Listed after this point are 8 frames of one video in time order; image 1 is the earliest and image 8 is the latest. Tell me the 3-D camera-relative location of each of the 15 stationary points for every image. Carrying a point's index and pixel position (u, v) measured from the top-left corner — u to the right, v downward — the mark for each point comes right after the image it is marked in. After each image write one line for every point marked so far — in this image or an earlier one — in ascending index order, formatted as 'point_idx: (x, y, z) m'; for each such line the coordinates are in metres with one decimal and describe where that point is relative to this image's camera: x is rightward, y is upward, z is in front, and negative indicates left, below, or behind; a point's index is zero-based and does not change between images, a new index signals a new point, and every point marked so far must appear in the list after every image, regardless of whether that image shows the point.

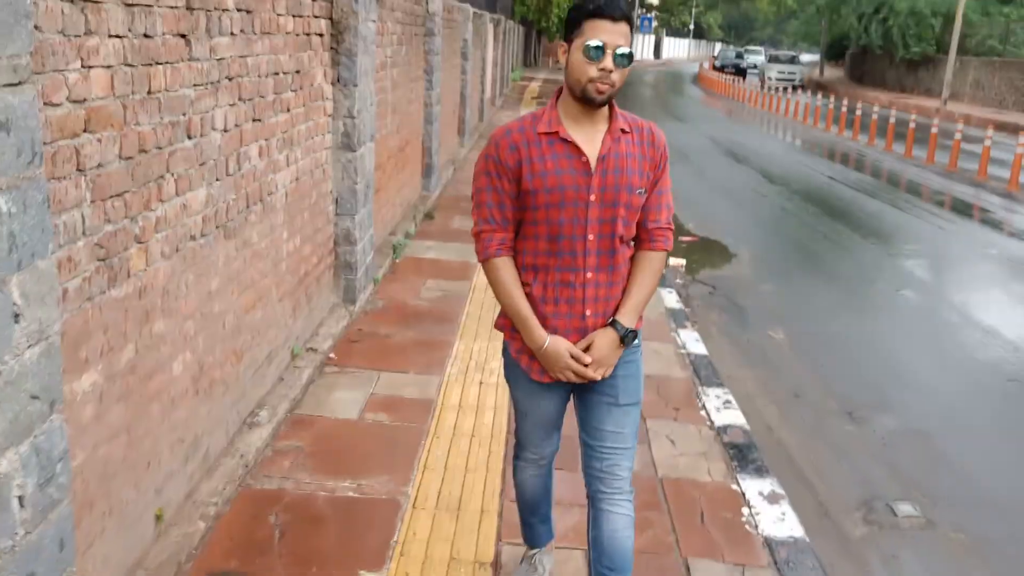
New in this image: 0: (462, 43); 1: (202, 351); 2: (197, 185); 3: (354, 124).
0: (-0.7, +3.5, +13.3) m
1: (-1.2, -0.2, +3.7) m
2: (-1.2, +0.4, +3.5) m
3: (-1.0, +1.0, +5.7) m
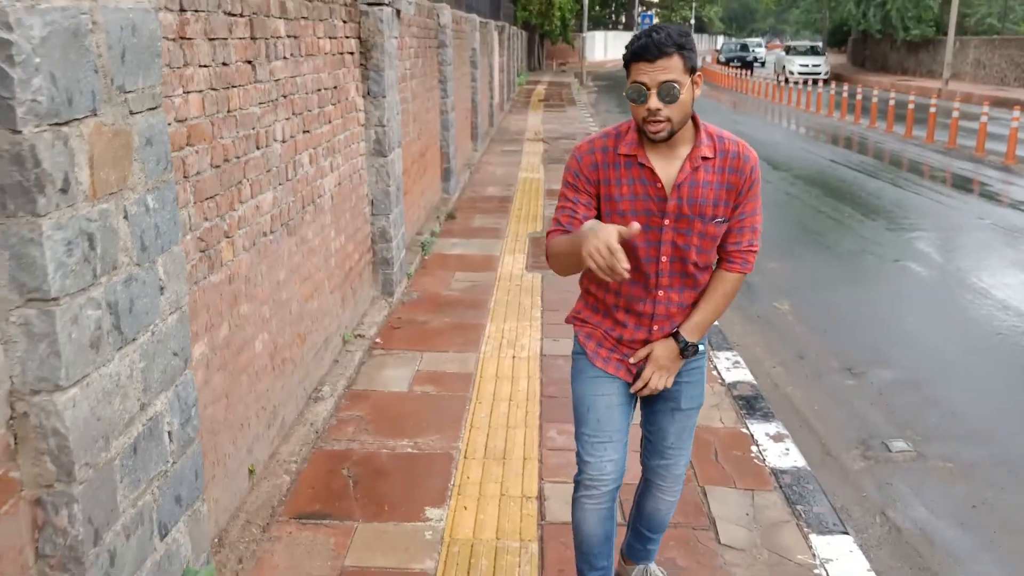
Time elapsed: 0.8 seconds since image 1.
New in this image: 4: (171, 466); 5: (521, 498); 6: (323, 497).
0: (-0.6, +3.5, +13.9) m
1: (-1.1, -0.2, +4.2) m
2: (-1.1, +0.4, +4.0) m
3: (-0.9, +1.1, +6.2) m
4: (-1.0, -0.5, +2.7) m
5: (0.0, -0.9, +3.8) m
6: (-0.8, -0.9, +3.8) m
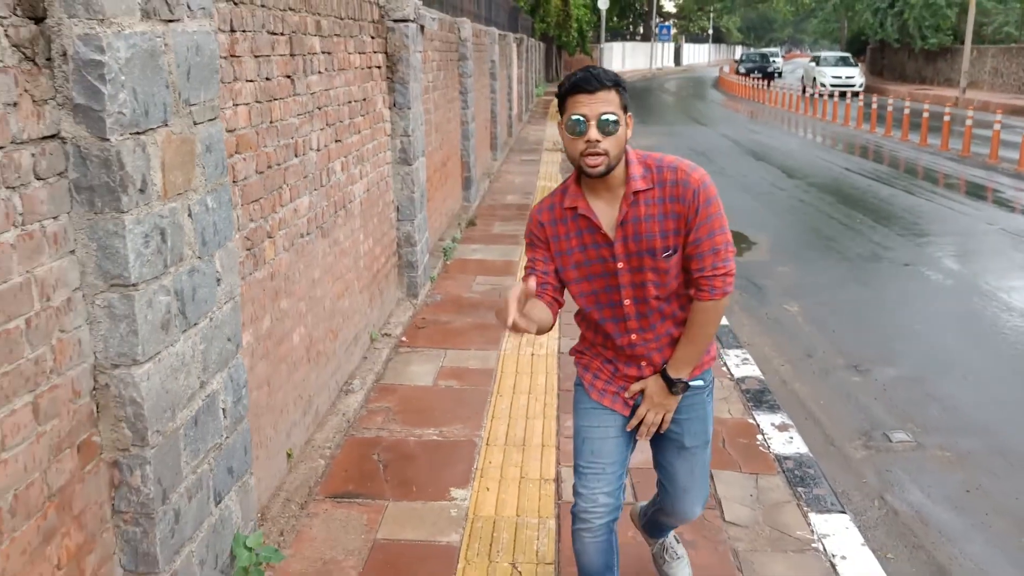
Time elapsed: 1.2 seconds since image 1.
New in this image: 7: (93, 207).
0: (-0.3, +3.4, +14.2) m
1: (-1.0, -0.2, +4.5) m
2: (-1.0, +0.4, +4.4) m
3: (-0.7, +1.0, +6.6) m
4: (-0.9, -0.5, +3.0) m
5: (+0.1, -0.9, +4.1) m
6: (-0.7, -0.8, +4.1) m
7: (-1.1, +0.2, +2.3) m
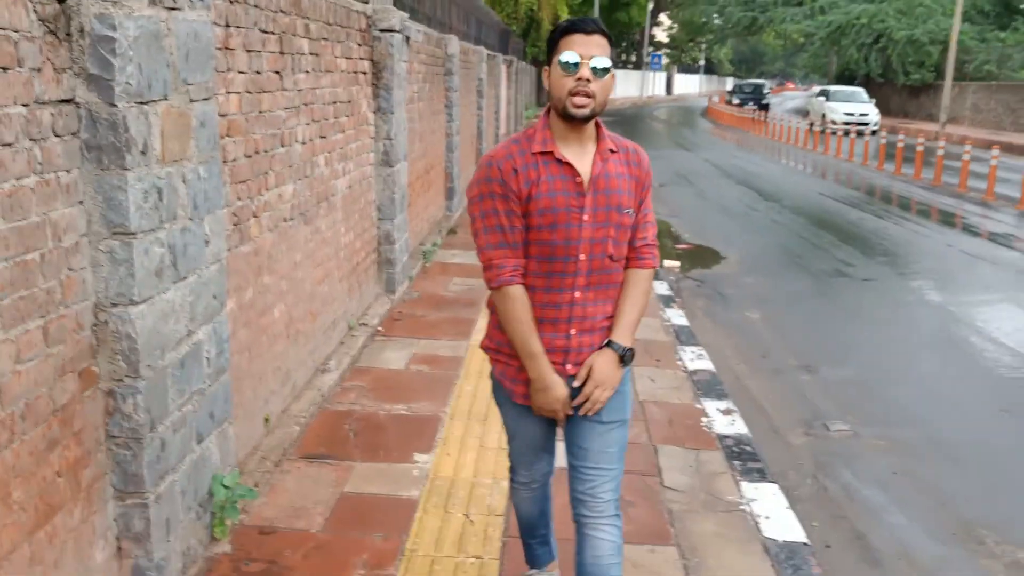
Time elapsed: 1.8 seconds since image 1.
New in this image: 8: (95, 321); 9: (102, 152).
0: (-0.5, +3.3, +14.6) m
1: (-1.2, -0.1, +4.9) m
2: (-1.2, +0.5, +4.7) m
3: (-0.9, +1.1, +6.9) m
4: (-1.1, -0.4, +3.4) m
5: (-0.1, -0.8, +4.5) m
6: (-0.9, -0.7, +4.5) m
7: (-1.2, +0.4, +2.7) m
8: (-1.2, -0.1, +2.8) m
9: (-1.2, +0.4, +2.7) m
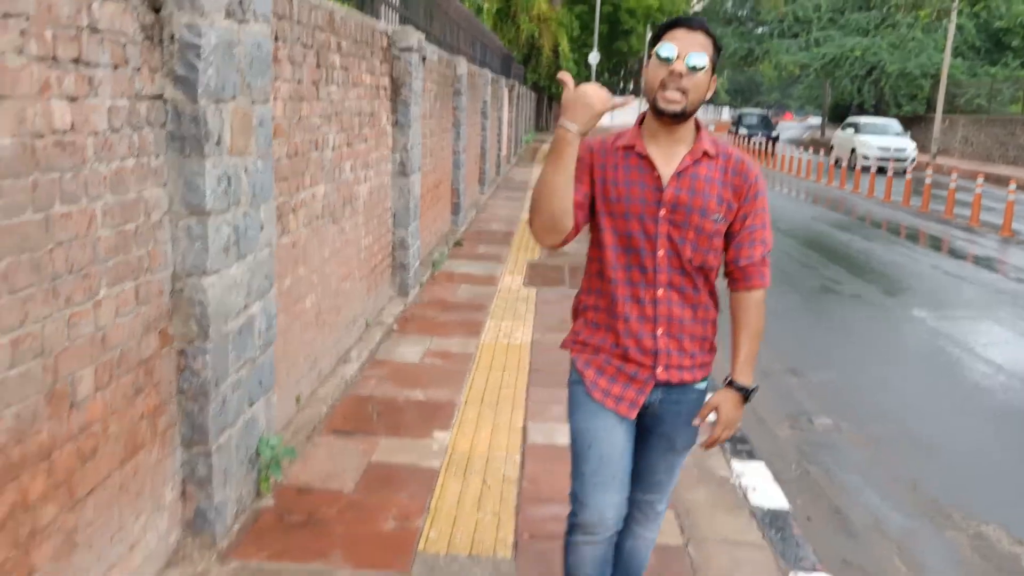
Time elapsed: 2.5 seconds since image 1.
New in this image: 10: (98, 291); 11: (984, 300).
0: (-0.5, +3.0, +15.2) m
1: (-1.1, -0.1, +5.3) m
2: (-1.1, +0.6, +5.2) m
3: (-0.8, +1.1, +7.4) m
4: (-1.0, -0.3, +3.8) m
5: (0.0, -0.7, +4.9) m
6: (-0.8, -0.7, +4.9) m
7: (-1.1, +0.5, +3.1) m
8: (-1.2, 0.0, +3.2) m
9: (-1.1, +0.5, +3.1) m
10: (-1.2, 0.0, +2.7) m
11: (+5.0, -0.1, +9.7) m
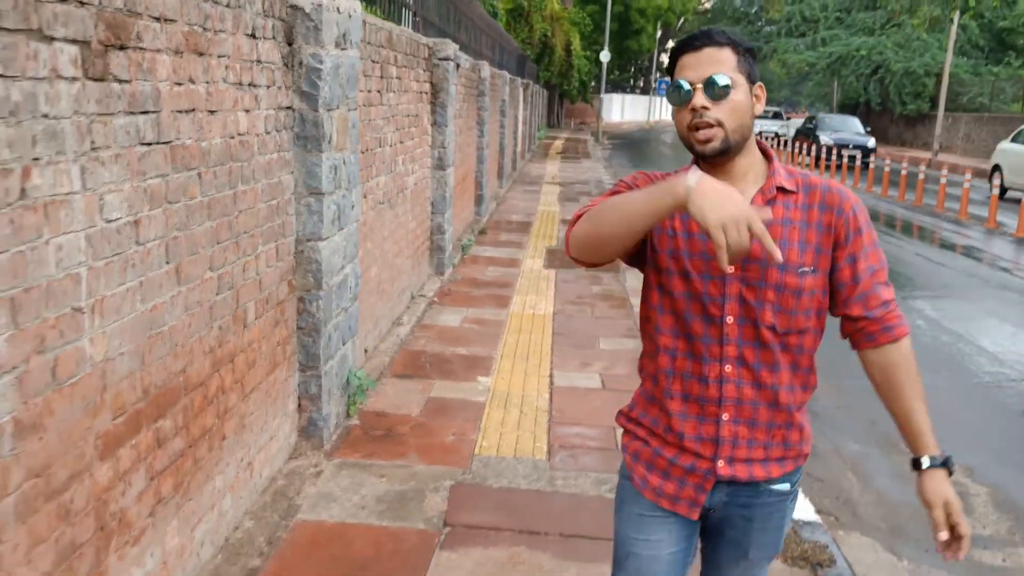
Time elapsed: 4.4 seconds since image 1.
0: (-0.2, +3.2, +16.2) m
1: (-0.9, +0.1, +6.4) m
2: (-0.9, +0.8, +6.2) m
3: (-0.6, +1.2, +8.5) m
4: (-0.9, -0.1, +4.9) m
5: (+0.2, -0.6, +5.9) m
6: (-0.7, -0.5, +6.0) m
7: (-0.9, +0.6, +4.2) m
8: (-1.0, +0.2, +4.3) m
9: (-0.9, +0.7, +4.2) m
10: (-1.0, +0.2, +3.8) m
11: (+5.2, +0.1, +10.7) m
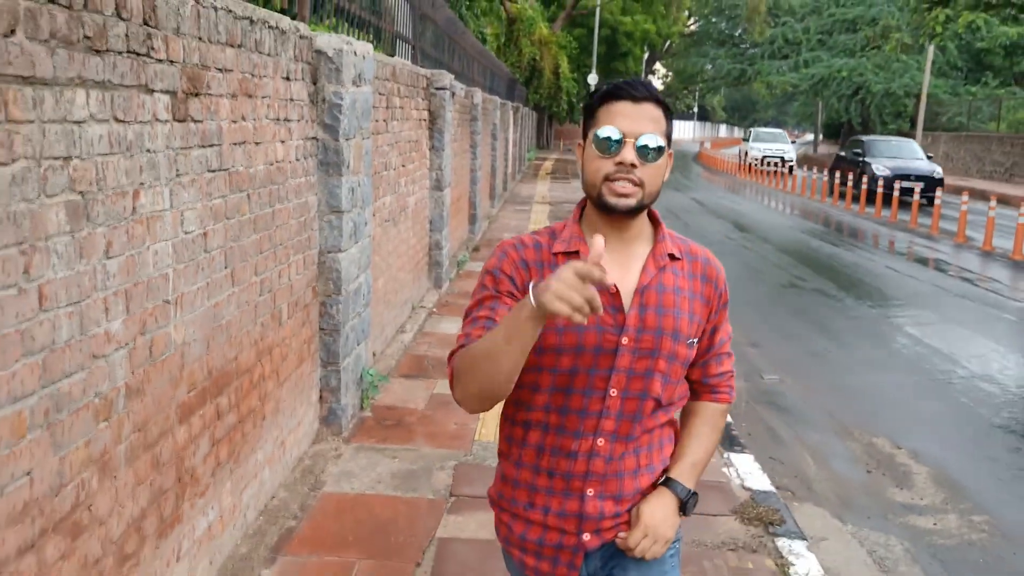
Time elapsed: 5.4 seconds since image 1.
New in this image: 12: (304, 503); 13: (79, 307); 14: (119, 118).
0: (-0.3, +3.0, +16.9) m
1: (-1.0, 0.0, +7.0) m
2: (-0.9, +0.7, +6.9) m
3: (-0.7, +1.1, +9.1) m
4: (-0.9, -0.1, +5.5) m
5: (+0.1, -0.6, +6.6) m
6: (-0.7, -0.6, +6.6) m
7: (-1.0, +0.6, +4.9) m
8: (-1.0, +0.1, +4.9) m
9: (-1.0, +0.6, +4.8) m
10: (-1.1, +0.1, +4.4) m
11: (+5.1, -0.1, +11.4) m
12: (-1.0, -1.0, +4.3) m
13: (-1.2, -0.1, +2.5) m
14: (-1.1, +0.5, +2.7) m
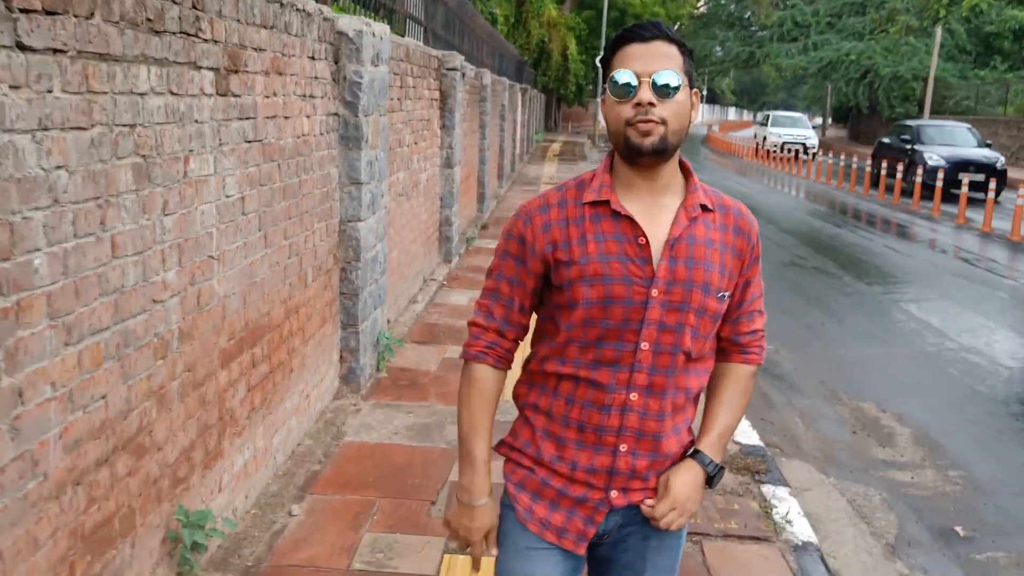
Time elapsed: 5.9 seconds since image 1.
0: (-0.2, +3.4, +17.2) m
1: (-0.9, +0.3, +7.4) m
2: (-0.9, +0.9, +7.2) m
3: (-0.6, +1.4, +9.5) m
4: (-0.8, +0.1, +5.9) m
5: (+0.2, -0.4, +6.9) m
6: (-0.6, -0.4, +6.9) m
7: (-0.9, +0.8, +5.2) m
8: (-1.0, +0.3, +5.3) m
9: (-0.9, +0.8, +5.2) m
10: (-1.0, +0.3, +4.7) m
11: (+5.2, +0.2, +11.7) m
12: (-0.9, -0.8, +4.7) m
13: (-1.1, +0.1, +2.8) m
14: (-1.1, +0.6, +3.0) m
